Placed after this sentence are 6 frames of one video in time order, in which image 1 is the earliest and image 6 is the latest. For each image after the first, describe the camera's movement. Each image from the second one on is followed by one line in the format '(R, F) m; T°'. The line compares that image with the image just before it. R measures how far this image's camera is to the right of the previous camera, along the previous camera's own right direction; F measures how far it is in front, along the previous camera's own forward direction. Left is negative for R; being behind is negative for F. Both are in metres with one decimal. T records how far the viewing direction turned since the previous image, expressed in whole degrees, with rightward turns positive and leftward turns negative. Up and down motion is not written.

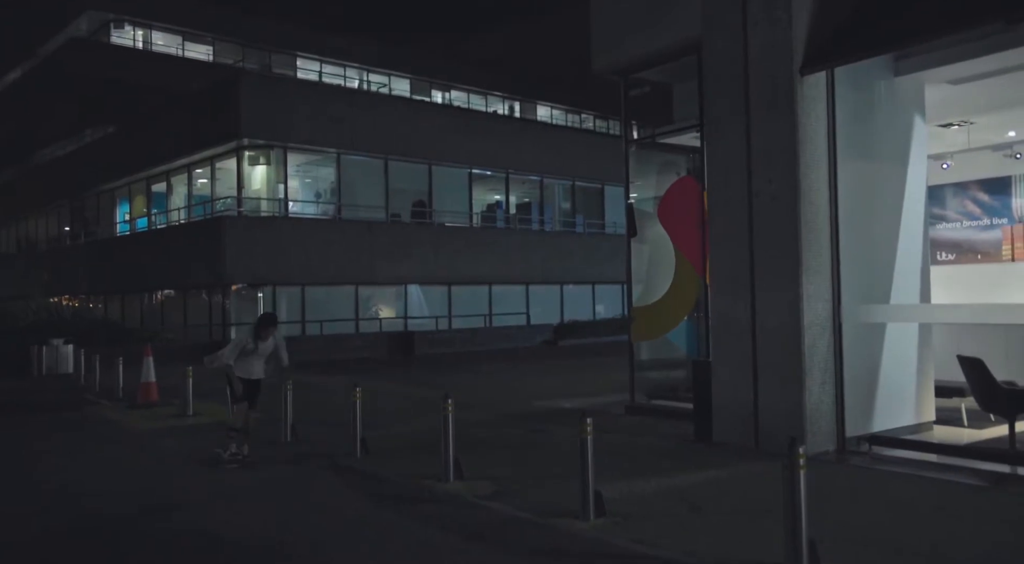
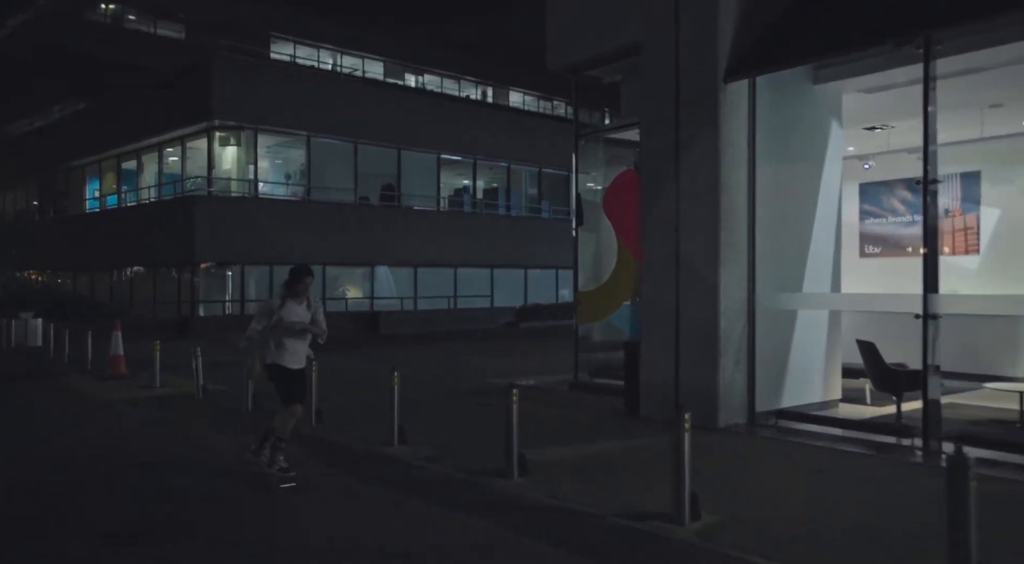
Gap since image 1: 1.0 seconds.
(+0.3, -0.9) m; +2°
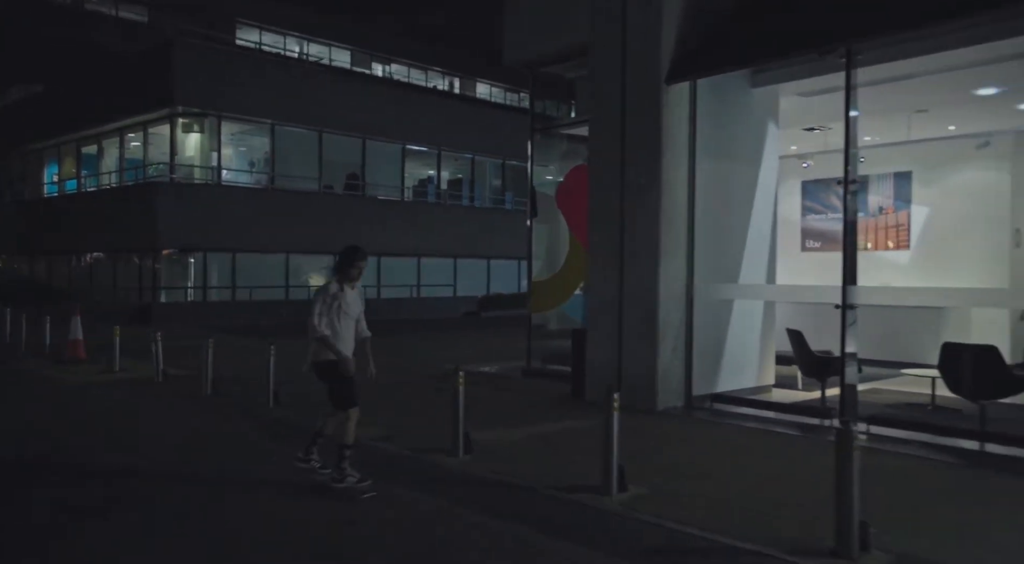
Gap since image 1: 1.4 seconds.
(+0.2, -0.5) m; +2°
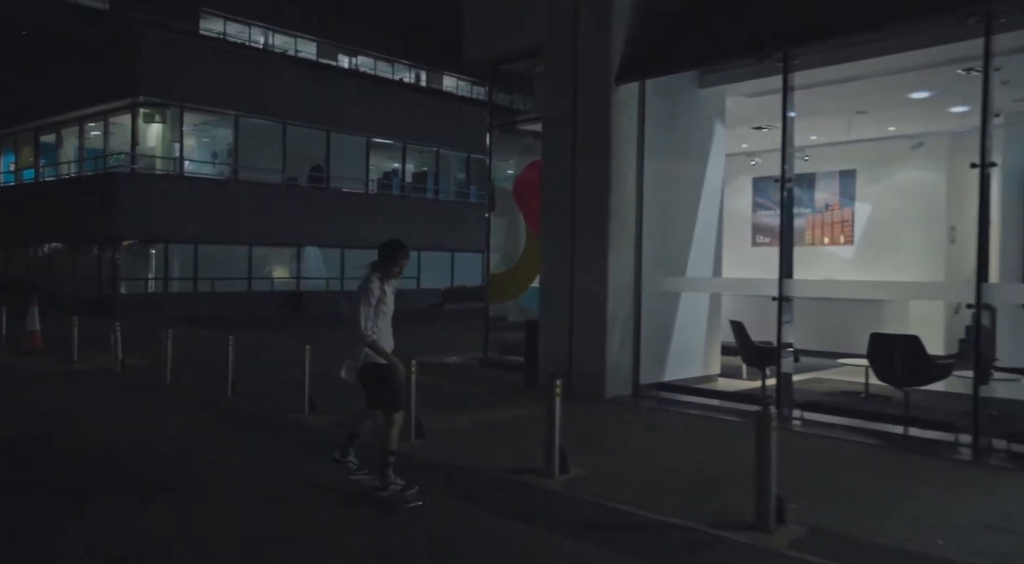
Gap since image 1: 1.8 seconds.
(+0.2, -0.3) m; +2°
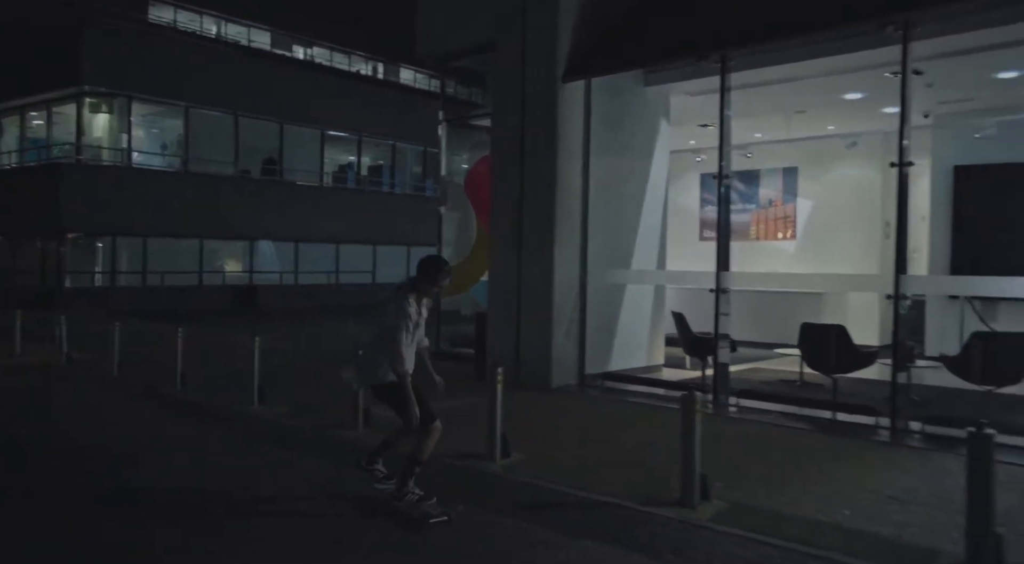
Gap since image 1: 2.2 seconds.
(+0.1, -0.3) m; +3°
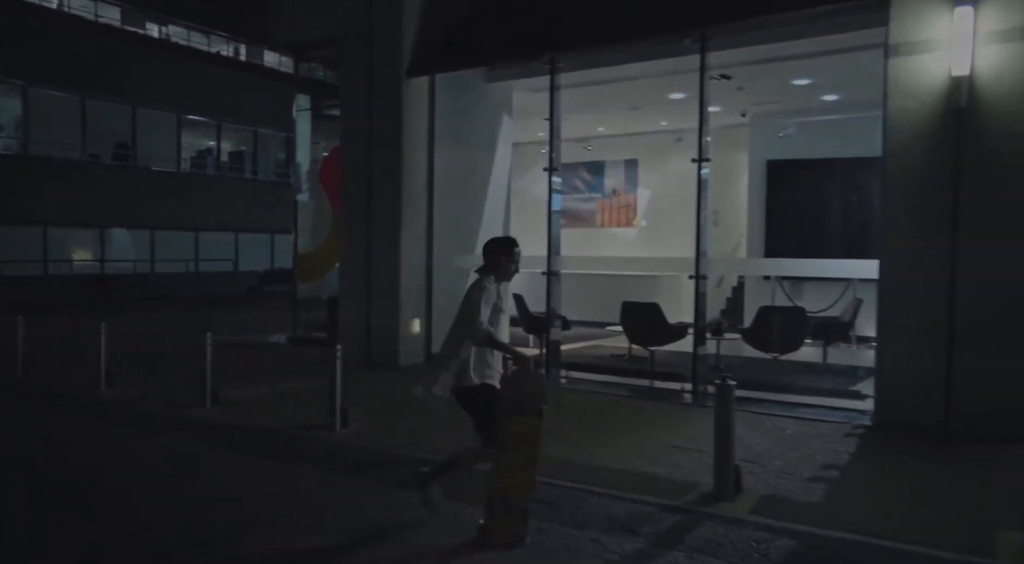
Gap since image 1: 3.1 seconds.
(+0.3, -0.7) m; +9°
